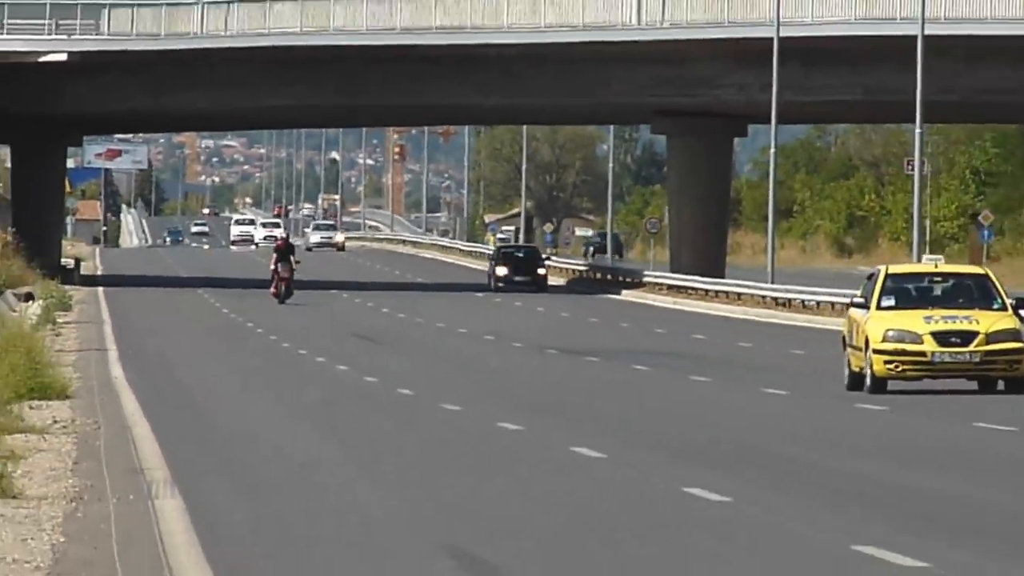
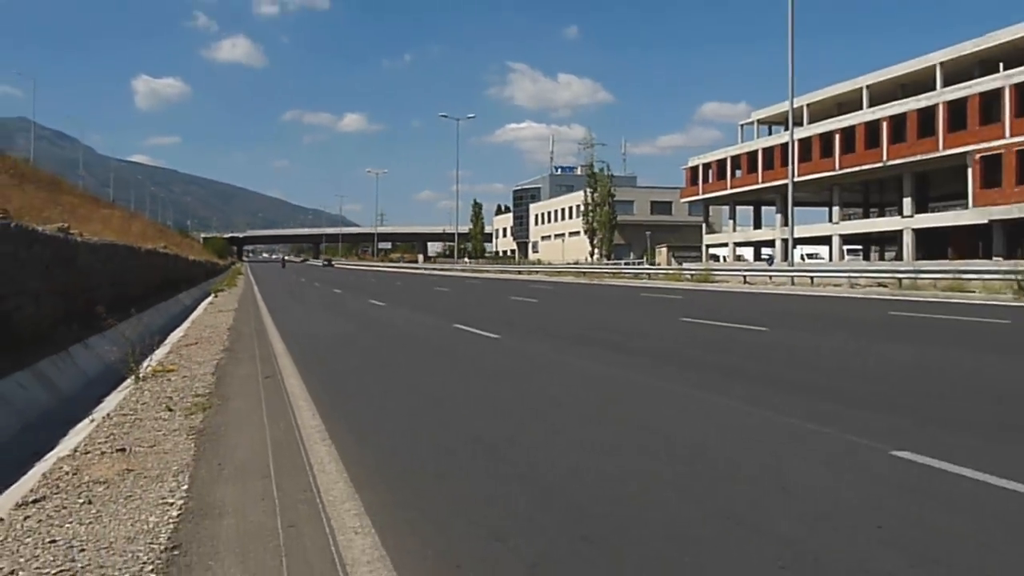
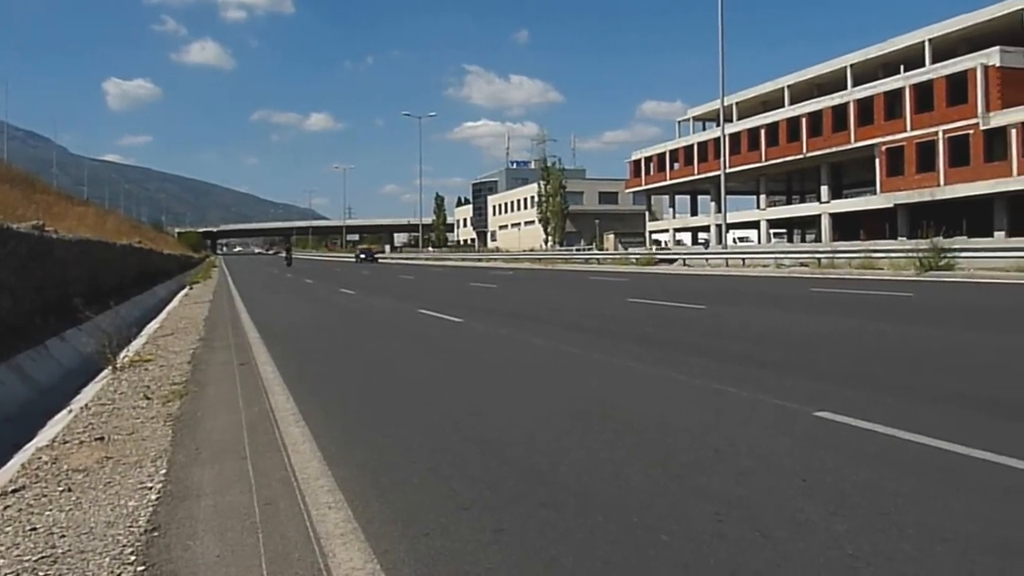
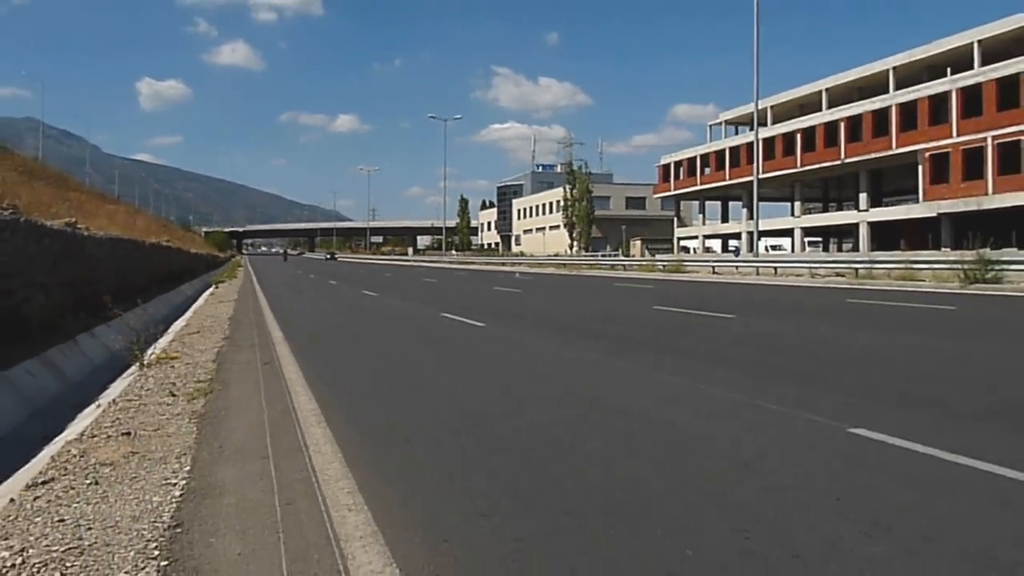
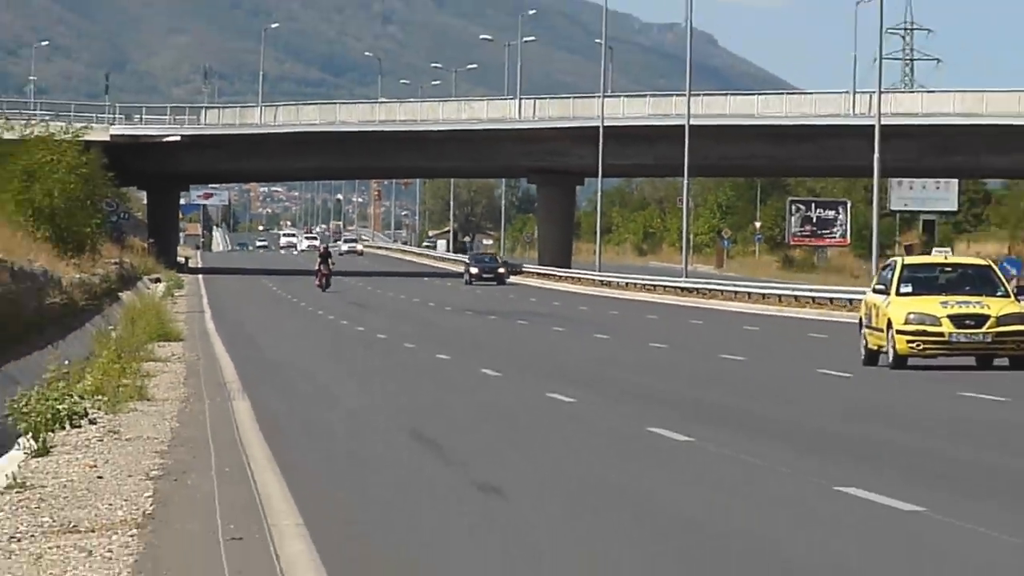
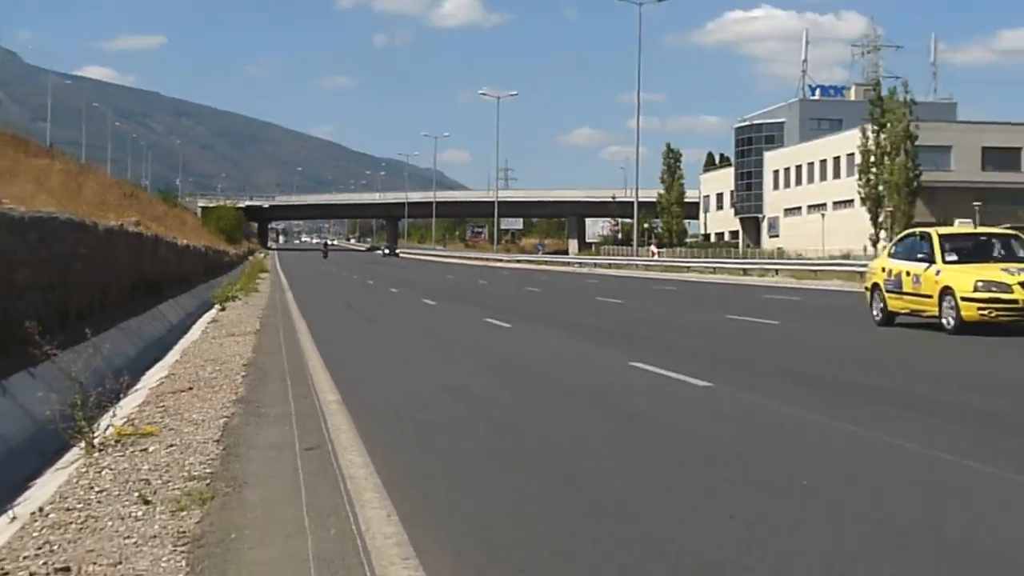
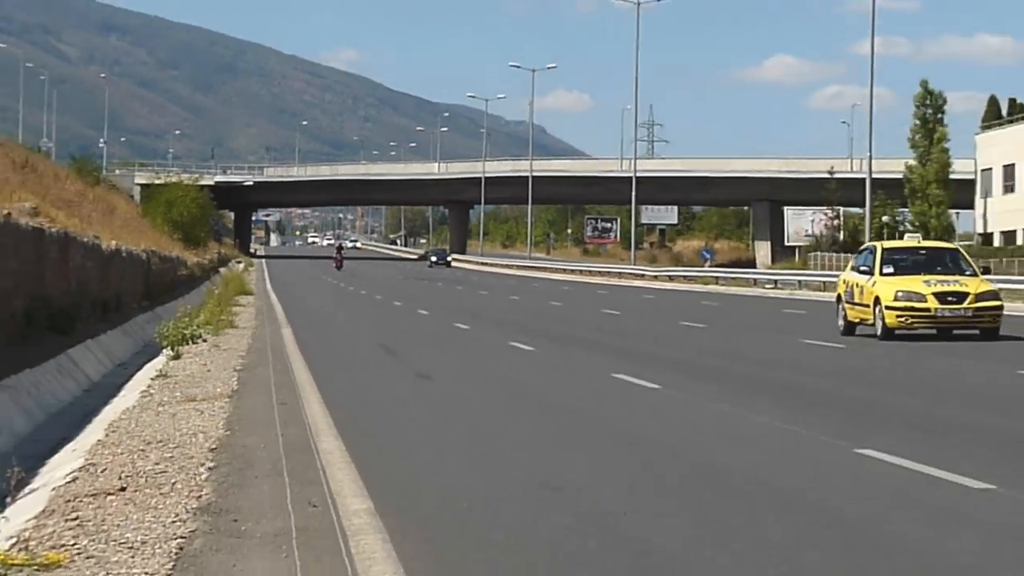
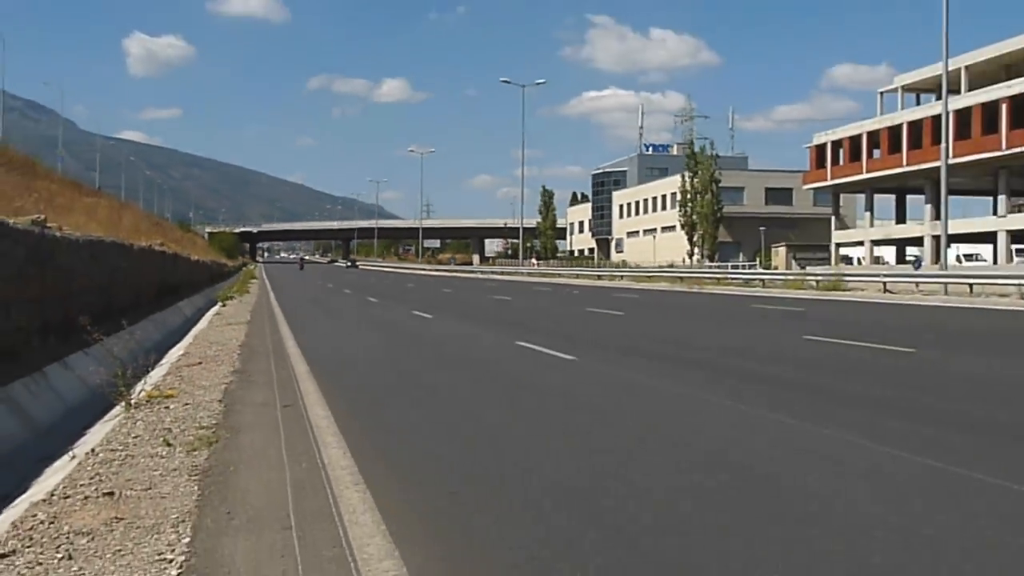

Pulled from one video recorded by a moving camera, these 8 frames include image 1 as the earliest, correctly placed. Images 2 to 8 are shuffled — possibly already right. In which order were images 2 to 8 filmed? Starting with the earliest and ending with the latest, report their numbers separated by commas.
5, 7, 6, 8, 2, 4, 3
